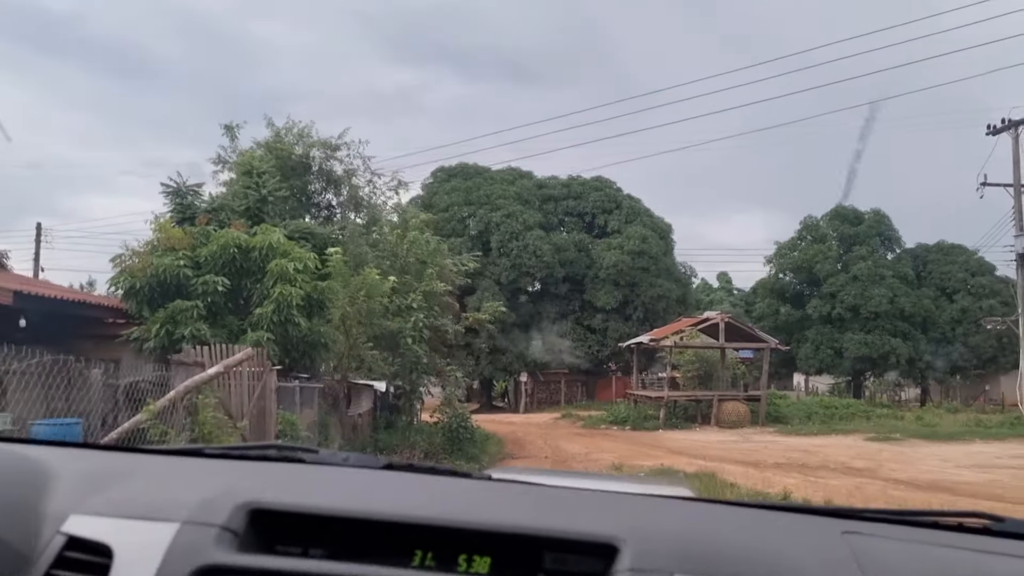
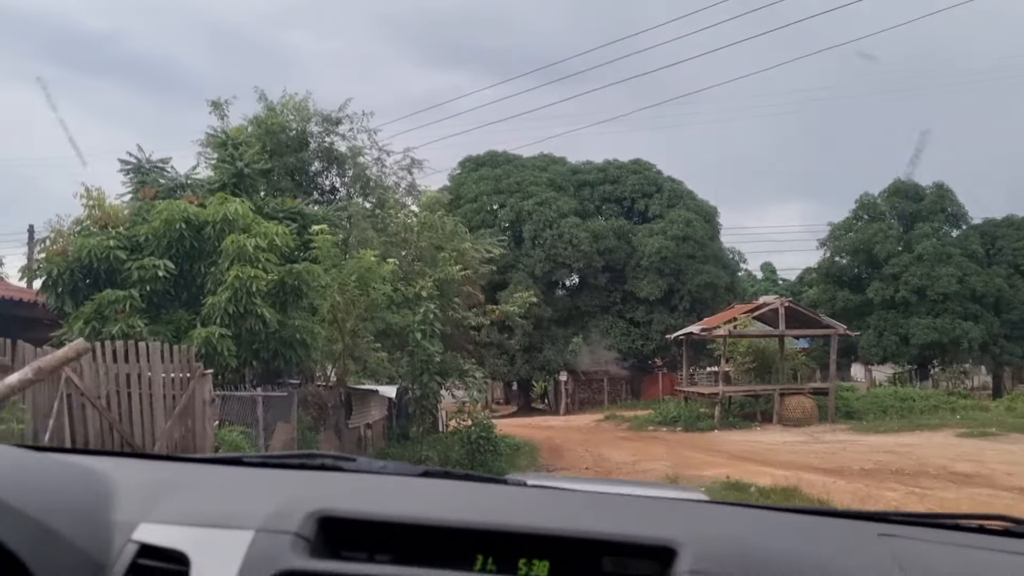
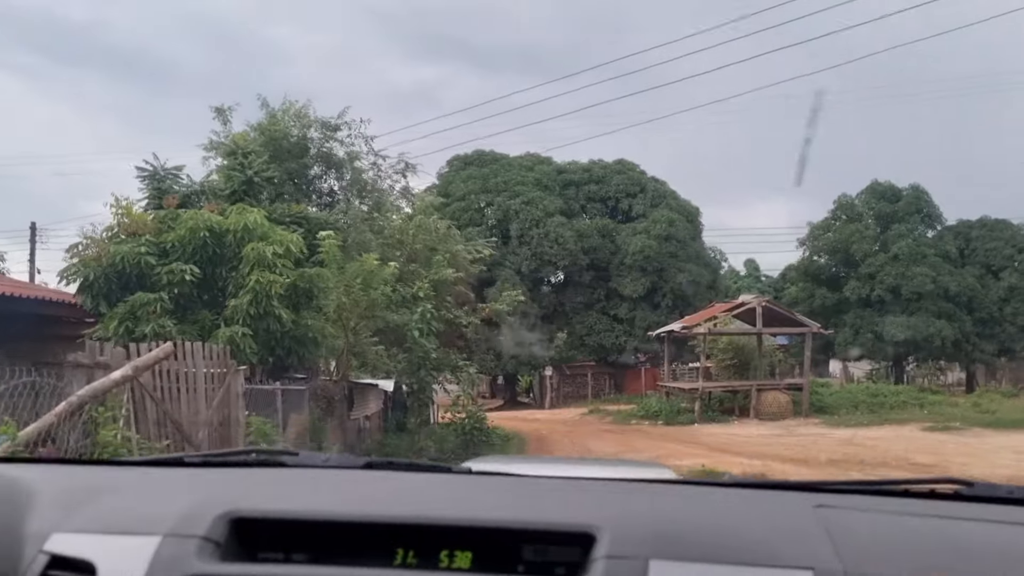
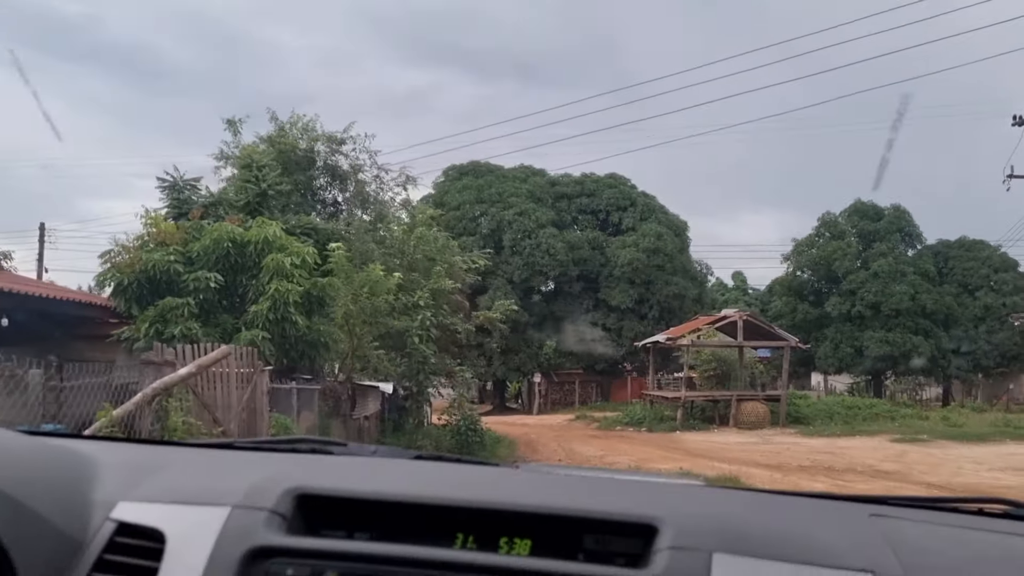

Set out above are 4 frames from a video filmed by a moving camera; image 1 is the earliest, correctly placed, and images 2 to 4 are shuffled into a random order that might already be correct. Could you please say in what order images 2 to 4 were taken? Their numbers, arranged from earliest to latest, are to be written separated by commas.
4, 3, 2
